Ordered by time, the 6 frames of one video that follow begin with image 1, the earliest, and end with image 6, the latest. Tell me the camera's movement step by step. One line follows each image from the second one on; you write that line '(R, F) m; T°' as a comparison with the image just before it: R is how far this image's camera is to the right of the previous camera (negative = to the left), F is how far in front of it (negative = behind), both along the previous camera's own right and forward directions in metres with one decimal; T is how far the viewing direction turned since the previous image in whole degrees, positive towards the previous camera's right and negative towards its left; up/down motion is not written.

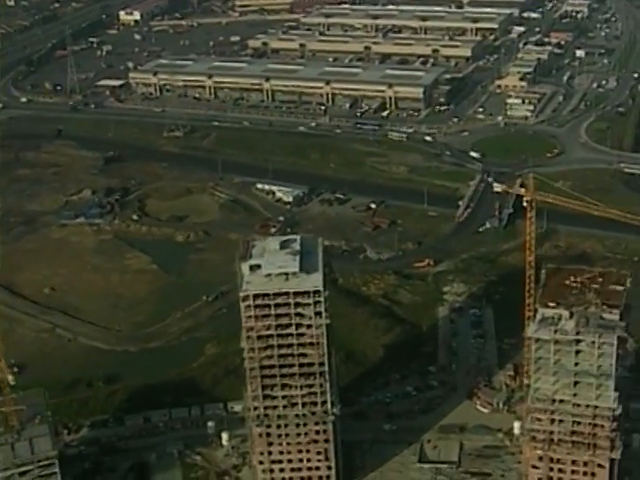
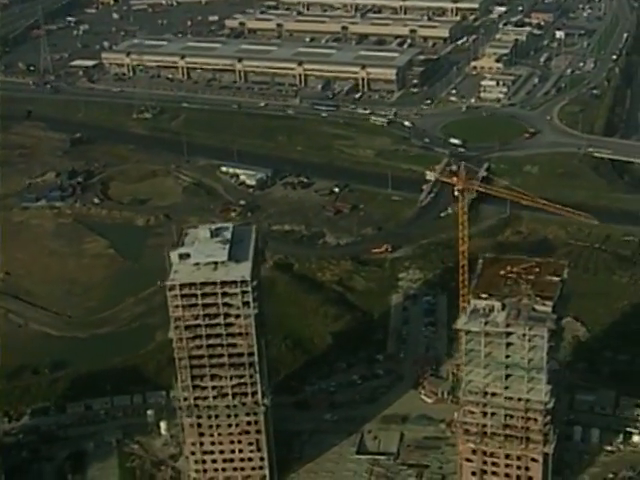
(+3.7, +0.9) m; -1°
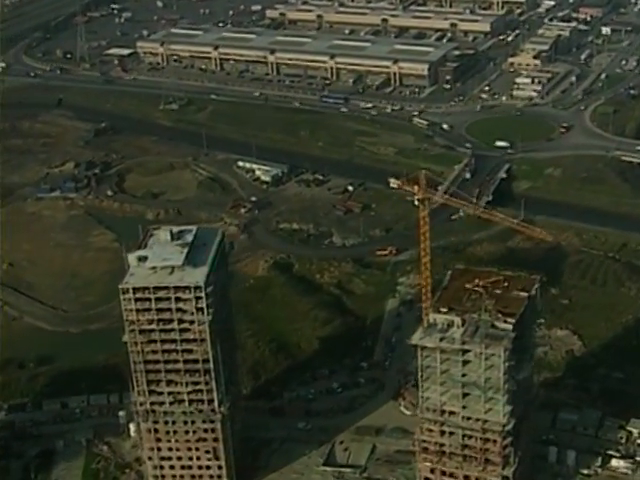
(+5.9, +1.7) m; -5°
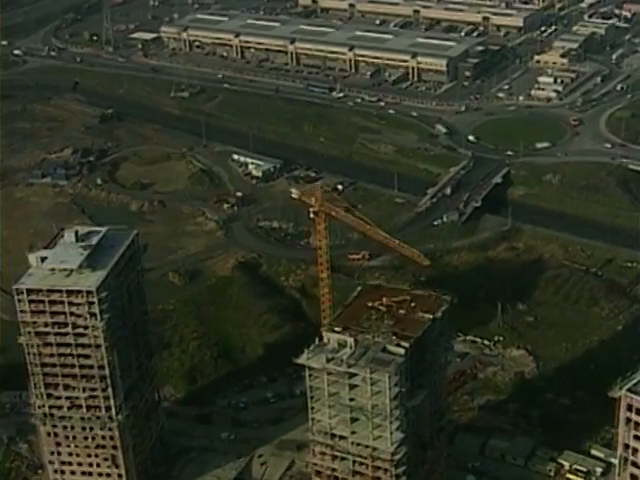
(+9.0, +2.7) m; -6°
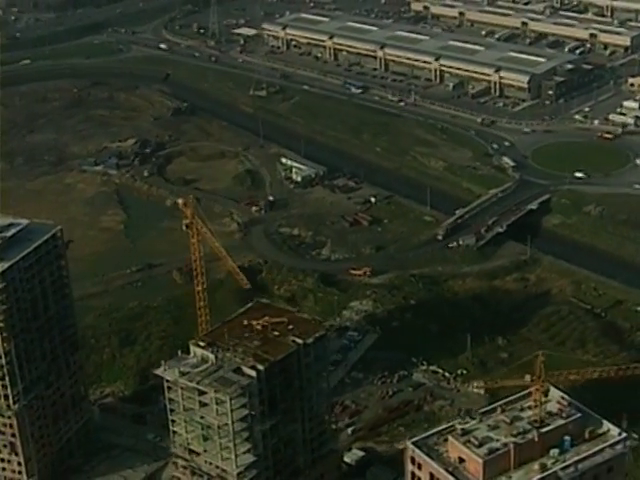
(+14.1, +2.9) m; -12°
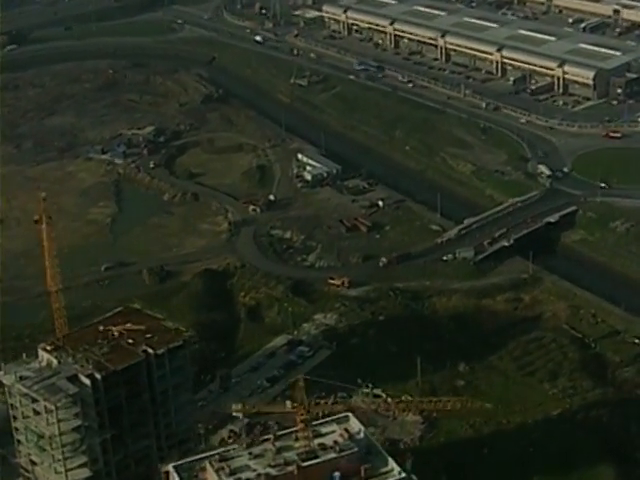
(+12.1, +7.0) m; -10°
